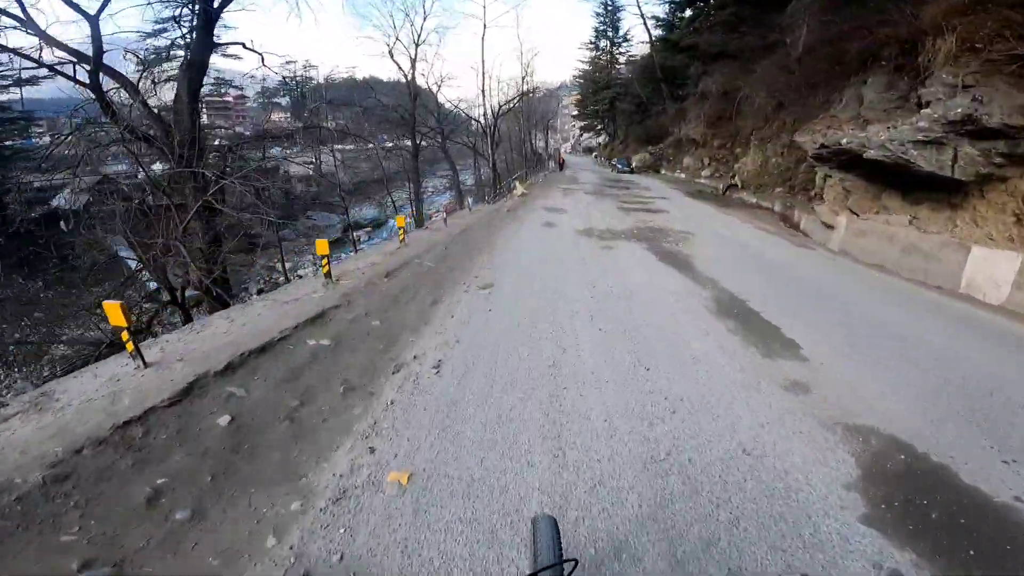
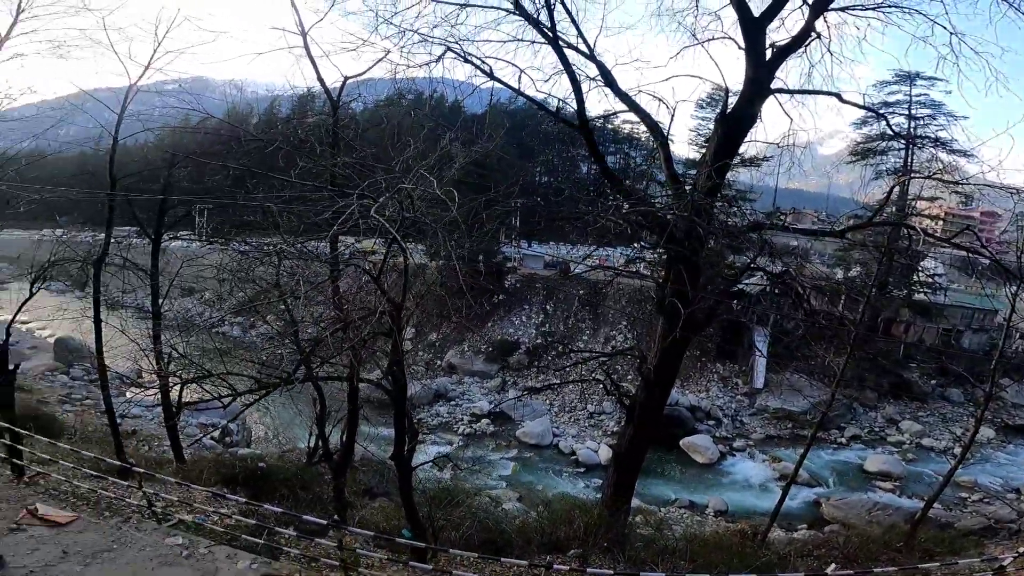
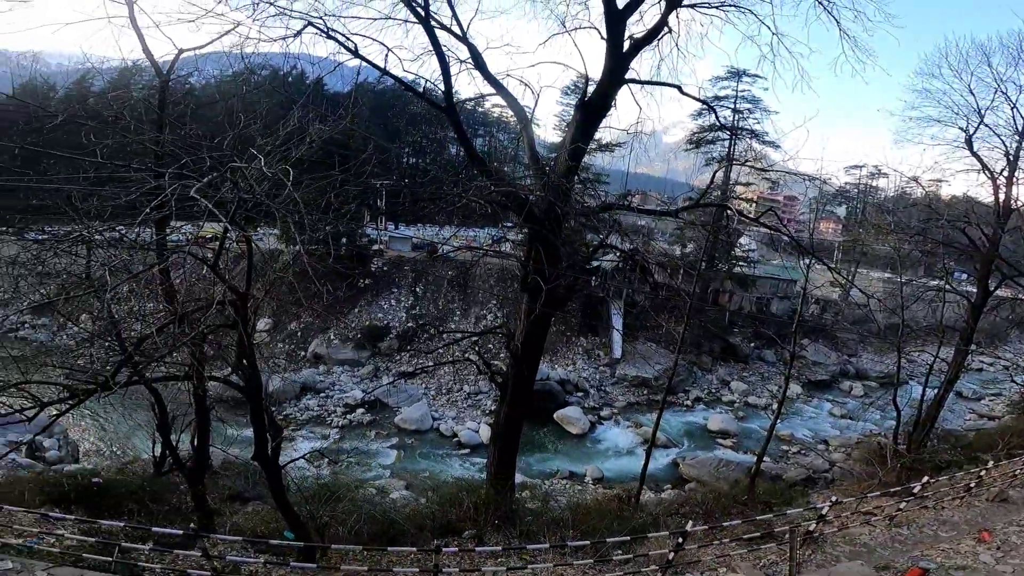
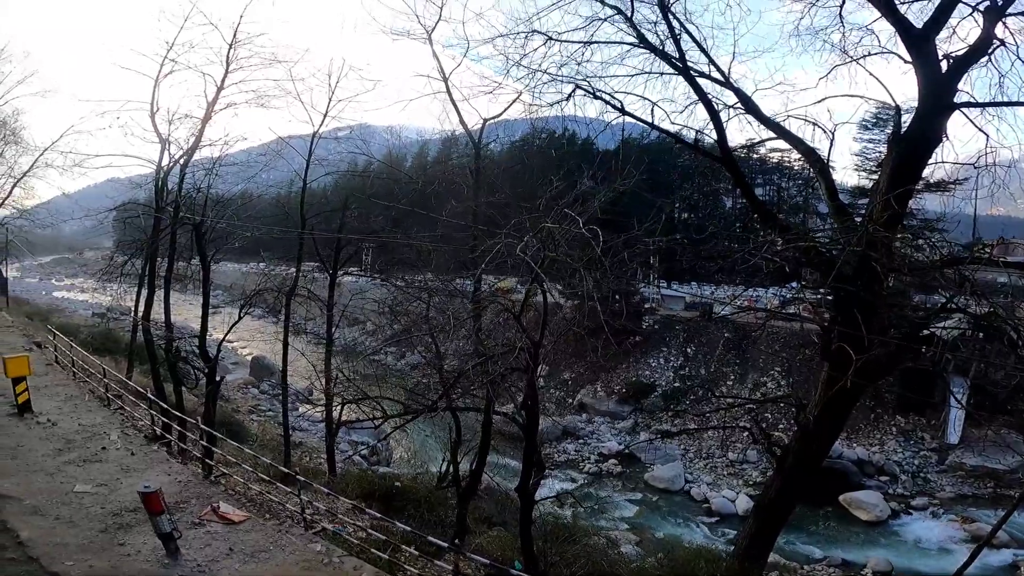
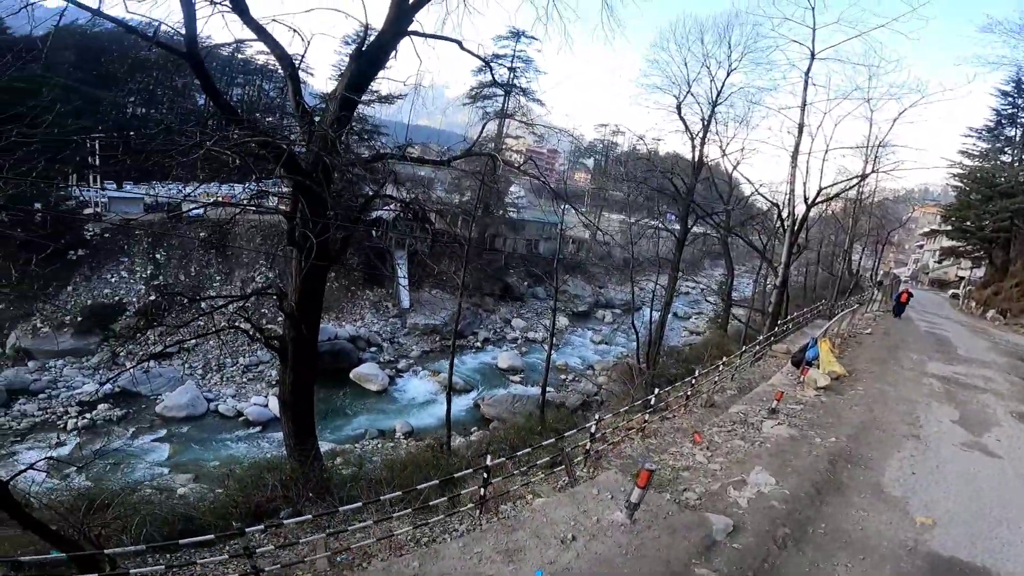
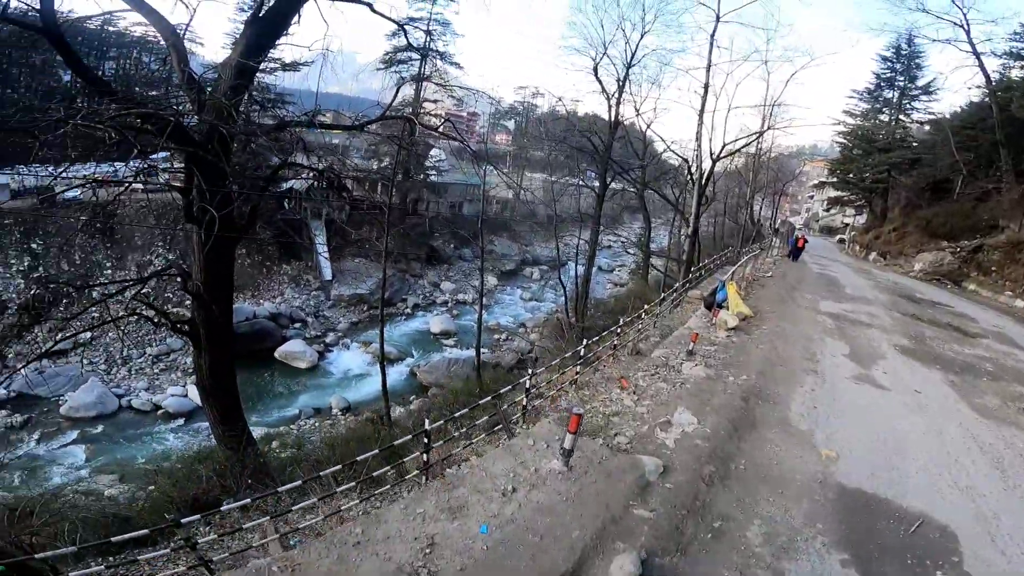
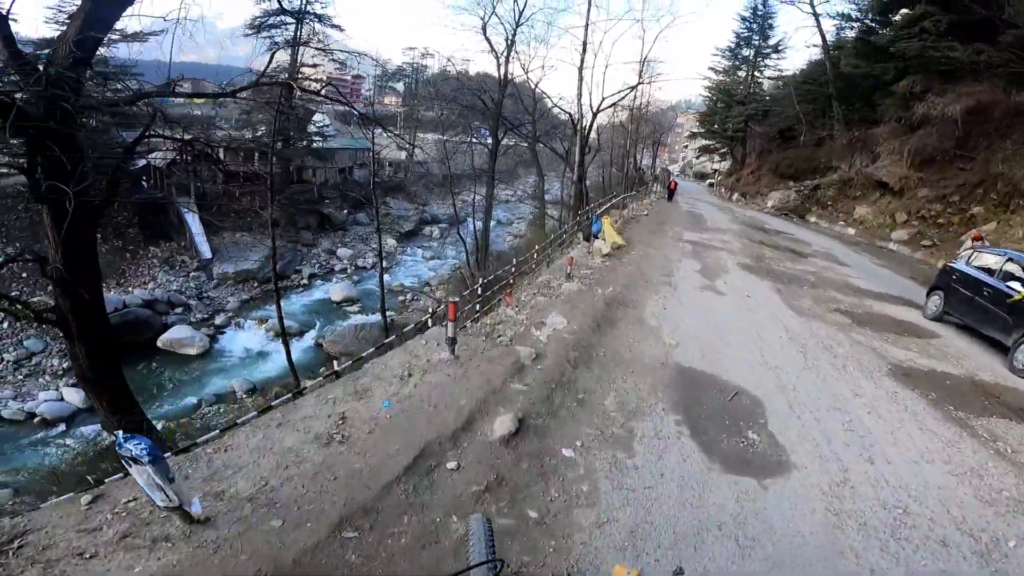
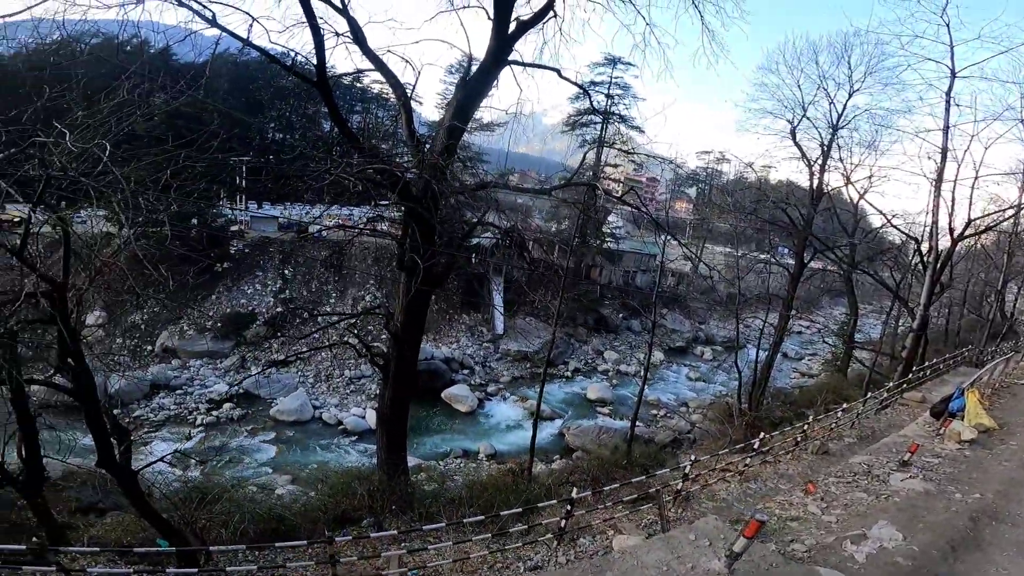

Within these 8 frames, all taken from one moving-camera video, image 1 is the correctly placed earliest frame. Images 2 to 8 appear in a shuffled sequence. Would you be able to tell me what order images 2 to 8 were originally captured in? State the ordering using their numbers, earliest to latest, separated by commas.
7, 6, 5, 8, 3, 2, 4
